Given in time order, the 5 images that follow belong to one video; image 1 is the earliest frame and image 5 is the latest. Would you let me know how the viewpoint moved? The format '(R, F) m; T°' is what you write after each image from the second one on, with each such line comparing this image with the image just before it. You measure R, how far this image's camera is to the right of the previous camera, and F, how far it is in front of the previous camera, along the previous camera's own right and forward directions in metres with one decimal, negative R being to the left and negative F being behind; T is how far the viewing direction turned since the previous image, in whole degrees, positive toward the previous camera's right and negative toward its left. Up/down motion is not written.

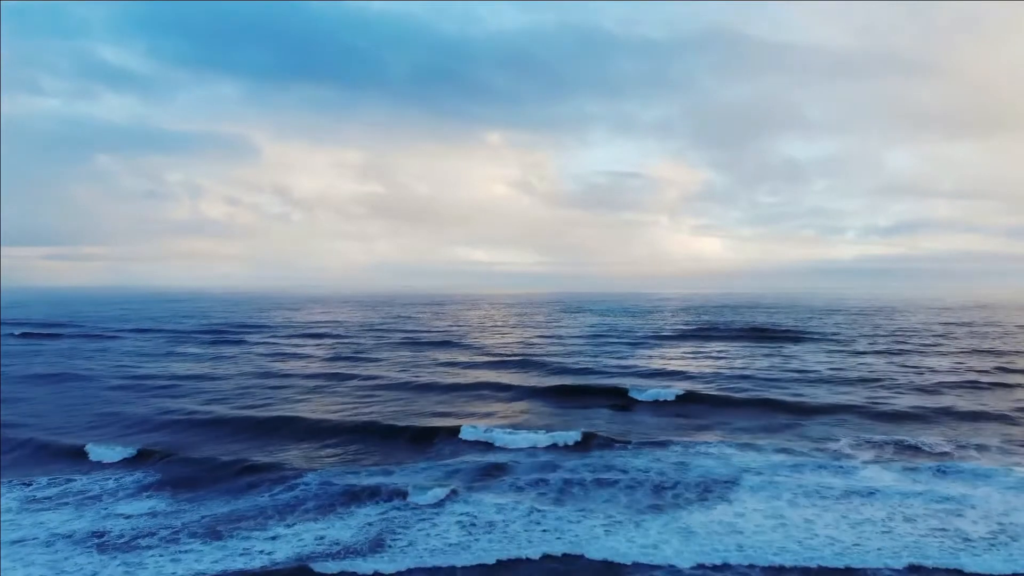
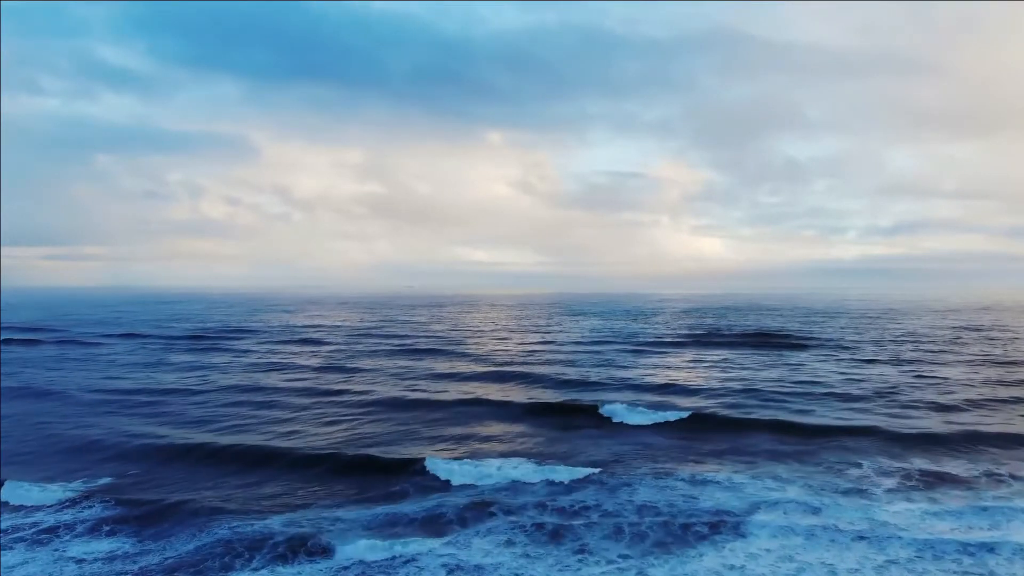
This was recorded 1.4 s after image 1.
(+0.2, +1.1) m; 0°
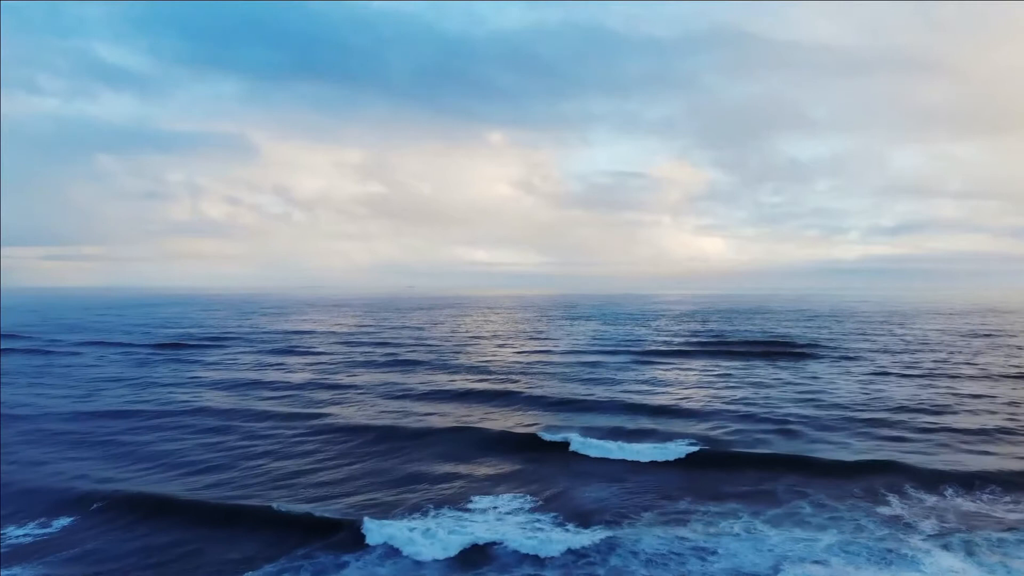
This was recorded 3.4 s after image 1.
(+0.2, +1.7) m; 0°
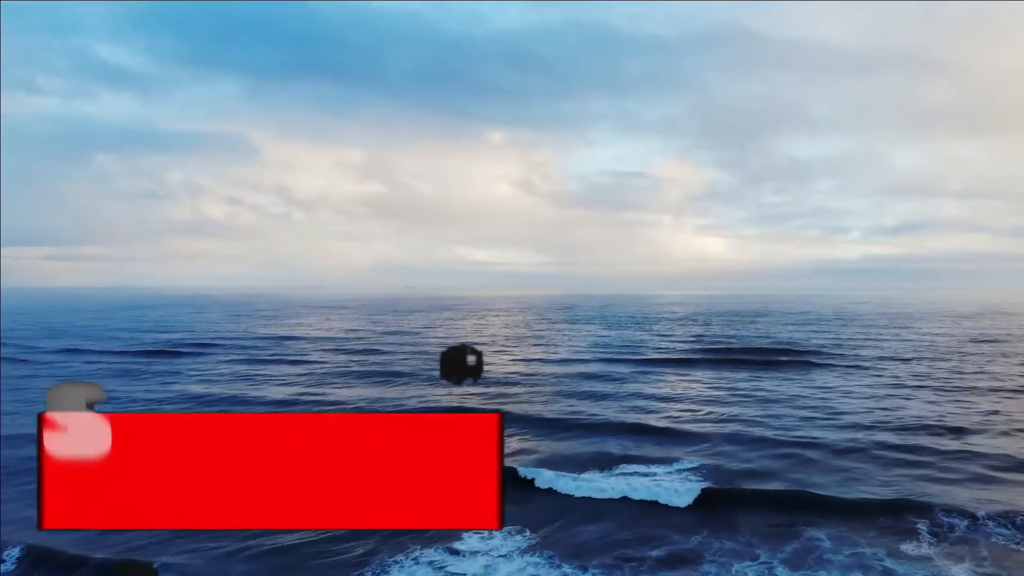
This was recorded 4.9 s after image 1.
(+0.2, +1.5) m; 0°
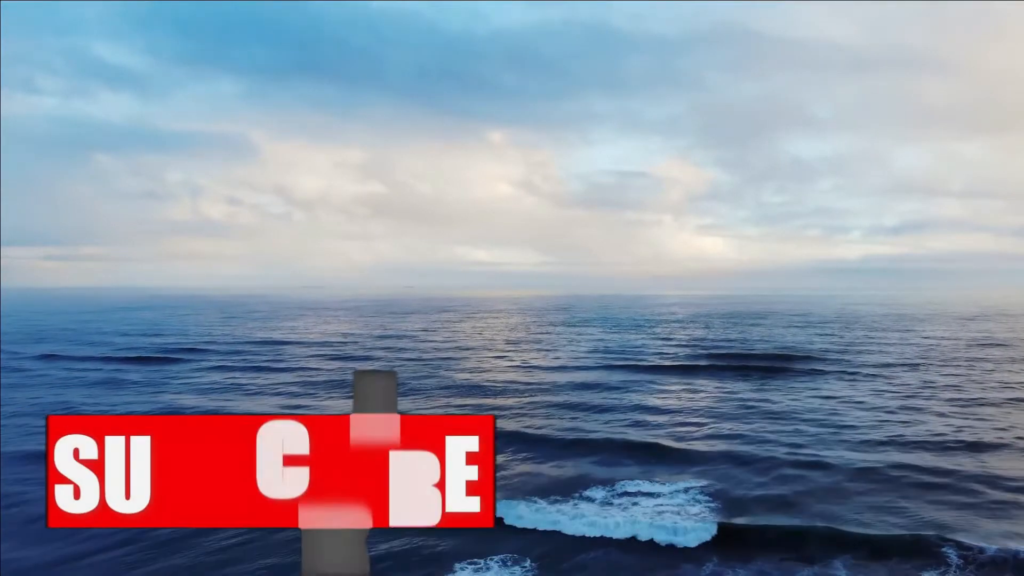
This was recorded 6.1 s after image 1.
(+0.1, +1.1) m; 0°
